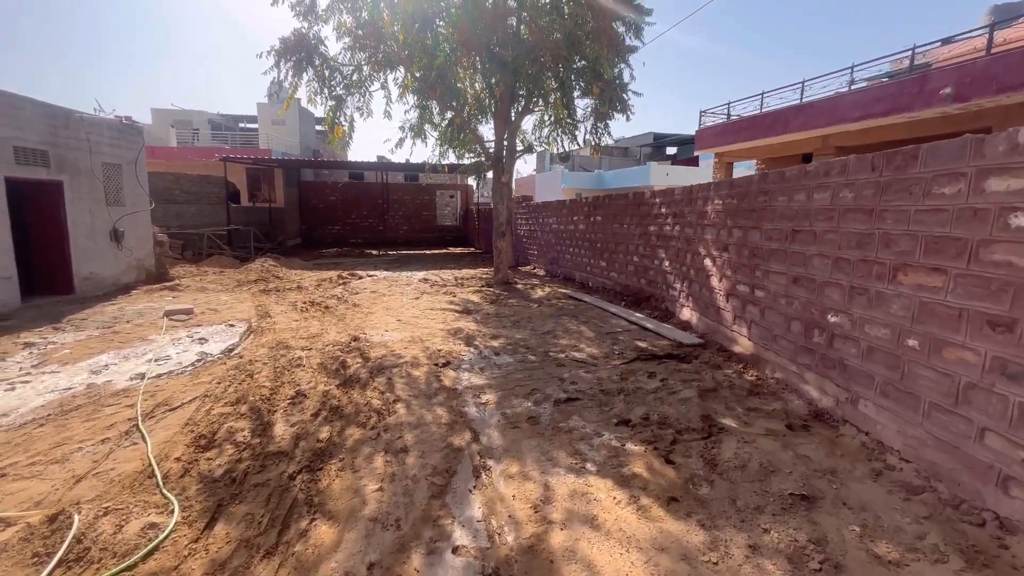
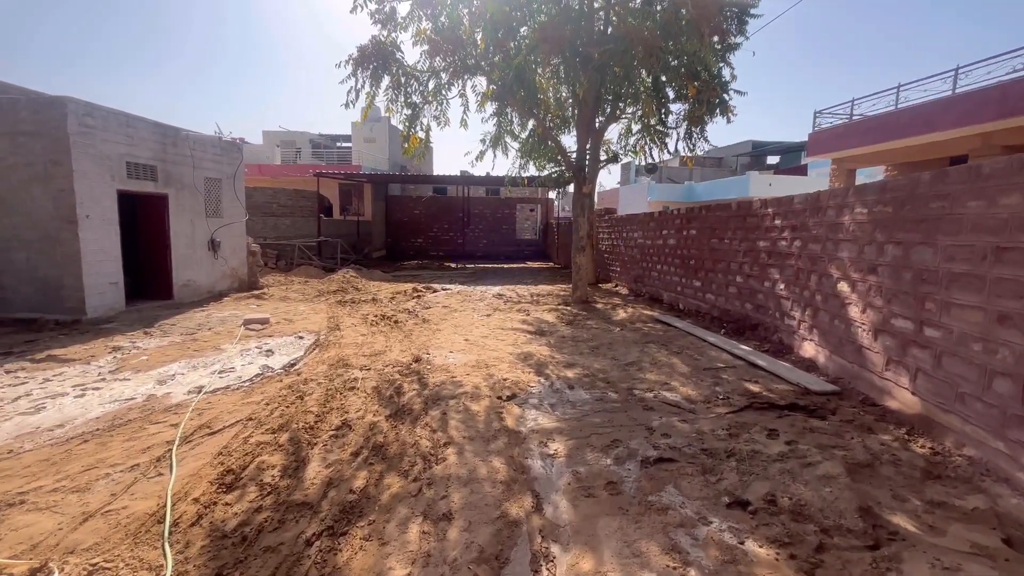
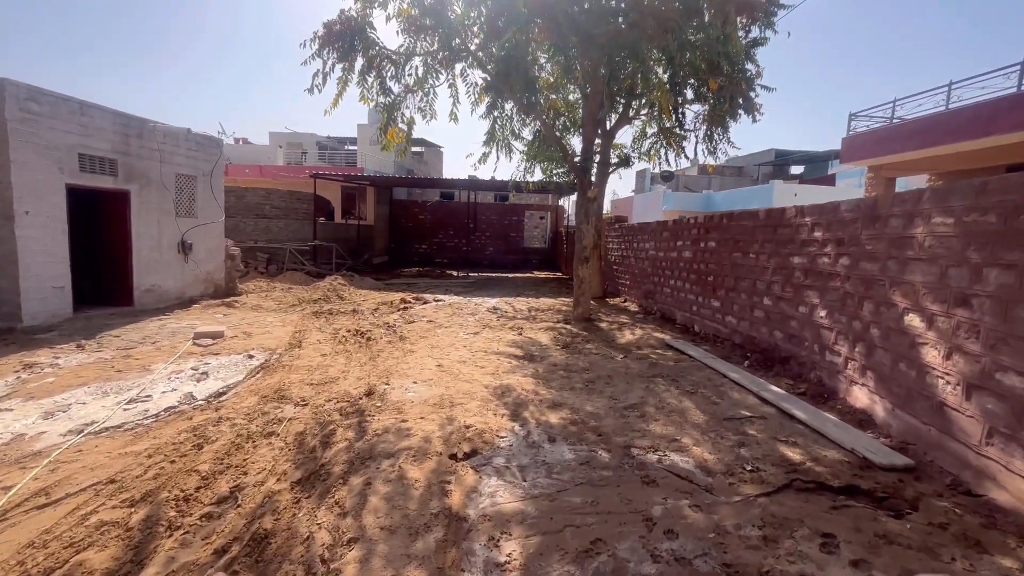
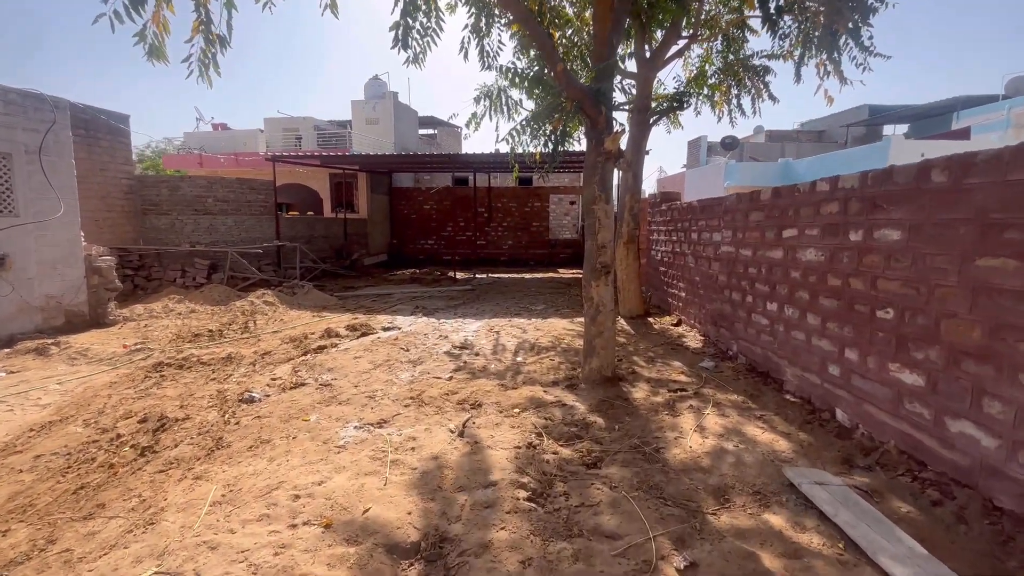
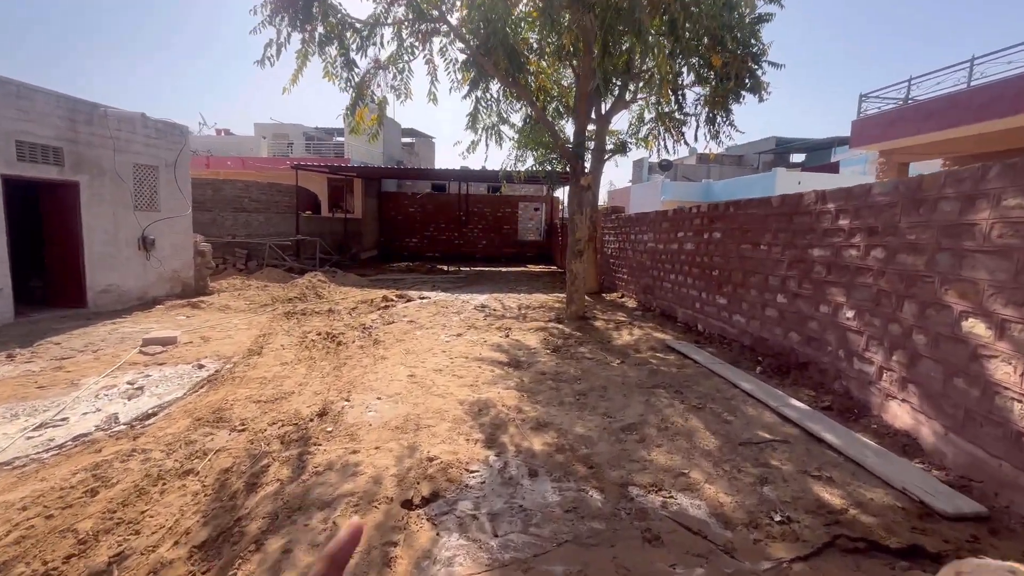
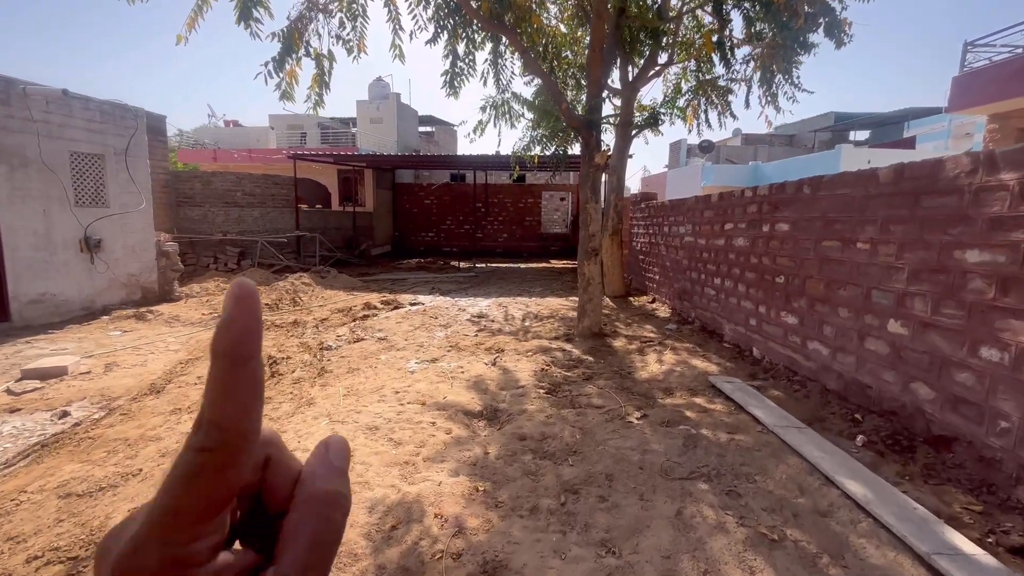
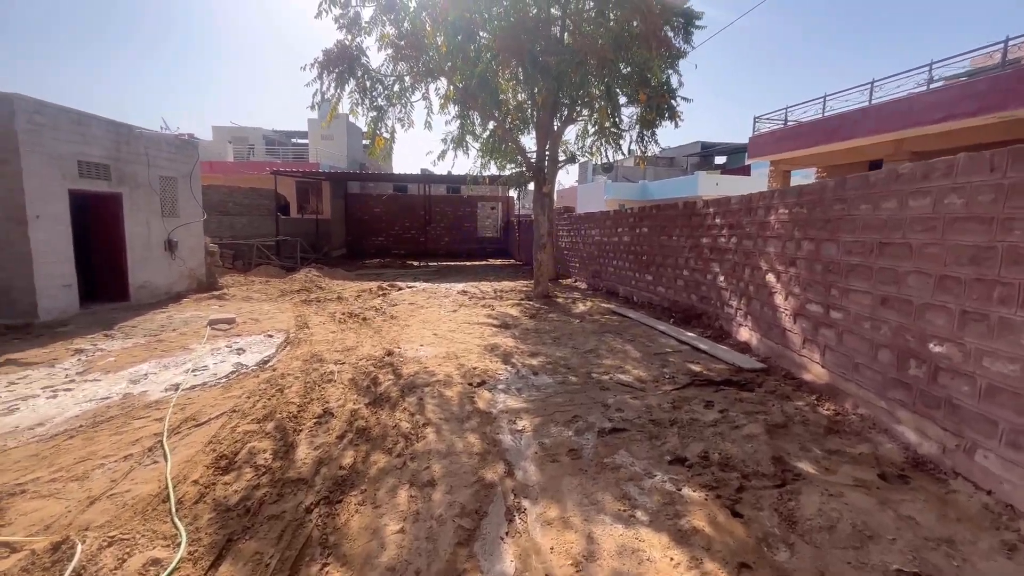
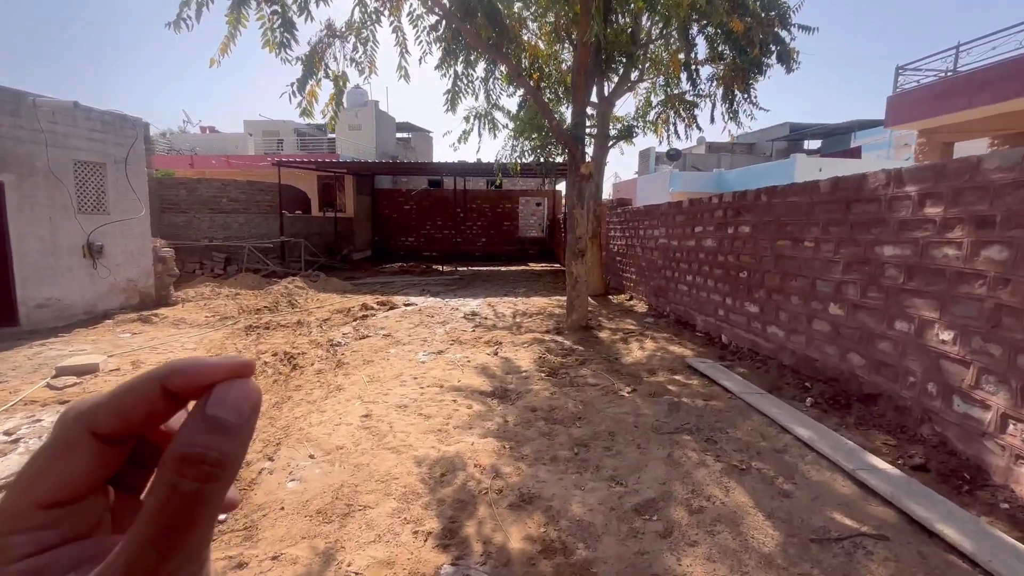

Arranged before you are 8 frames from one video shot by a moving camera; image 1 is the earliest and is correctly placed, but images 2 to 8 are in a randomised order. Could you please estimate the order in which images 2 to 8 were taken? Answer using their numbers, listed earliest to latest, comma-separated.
7, 2, 3, 5, 8, 6, 4
